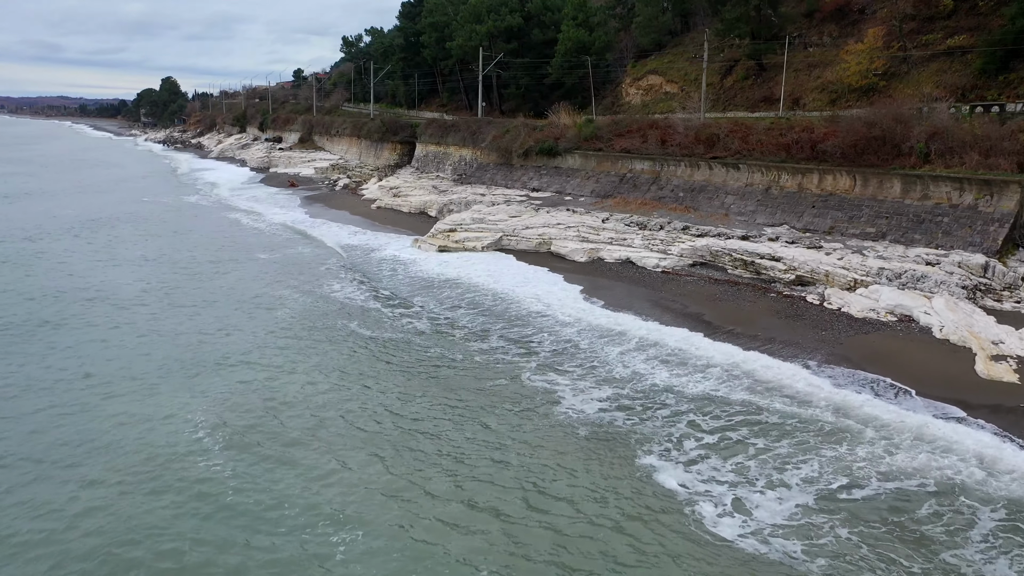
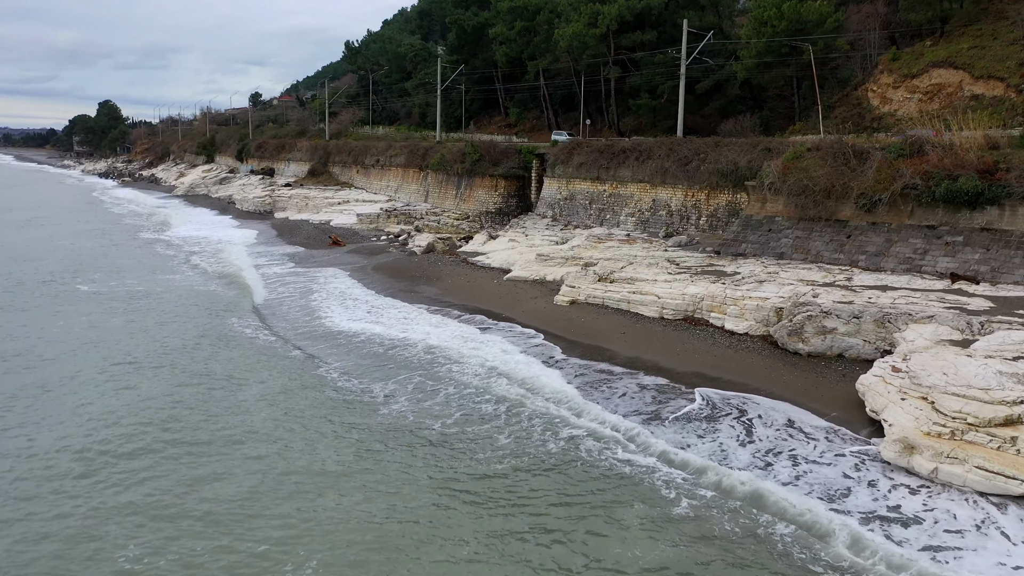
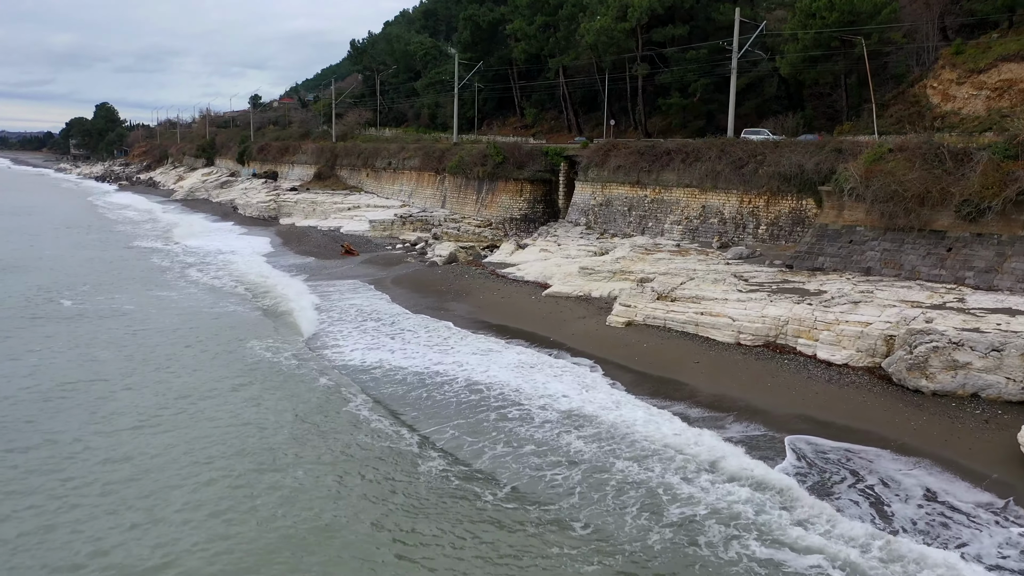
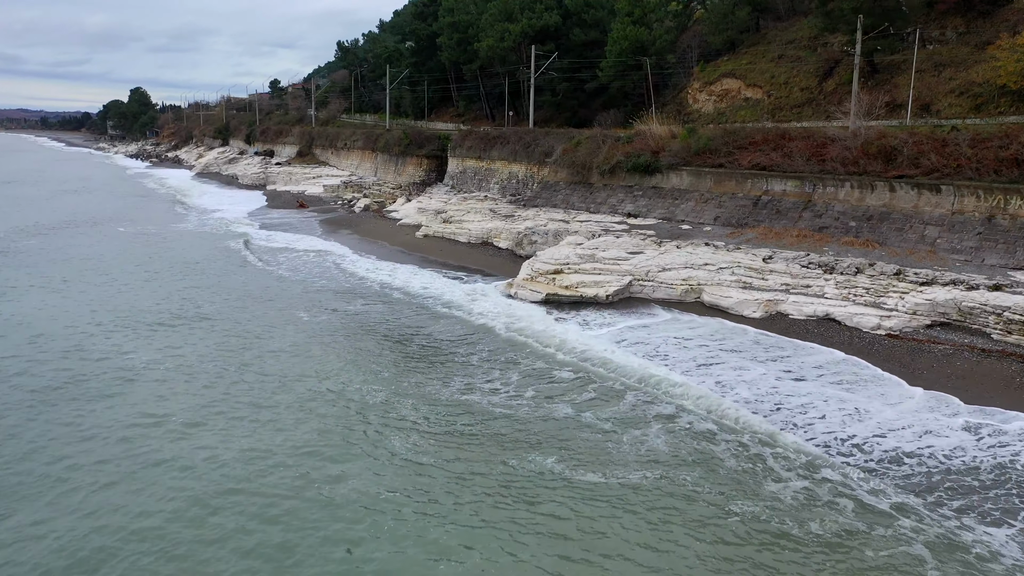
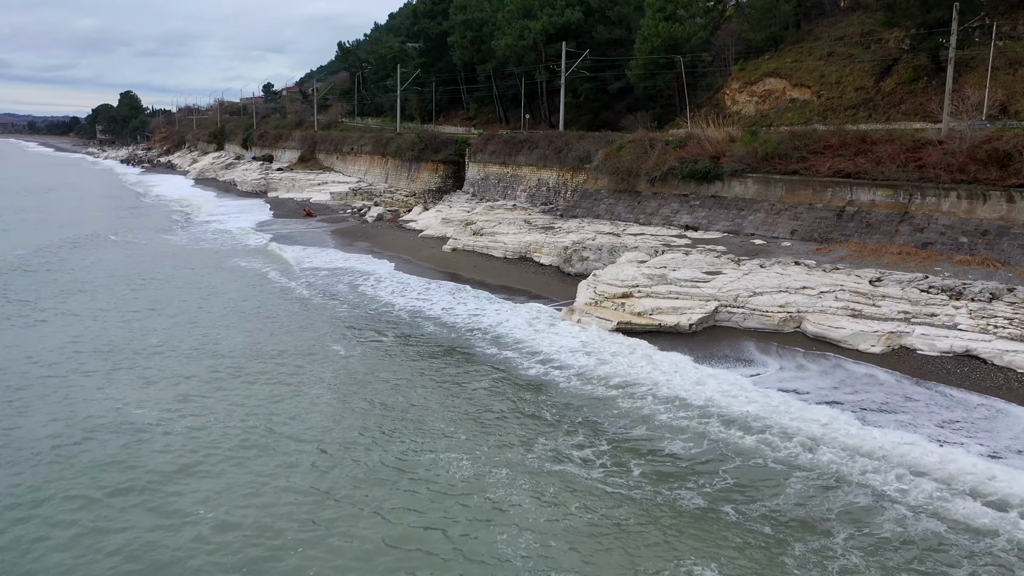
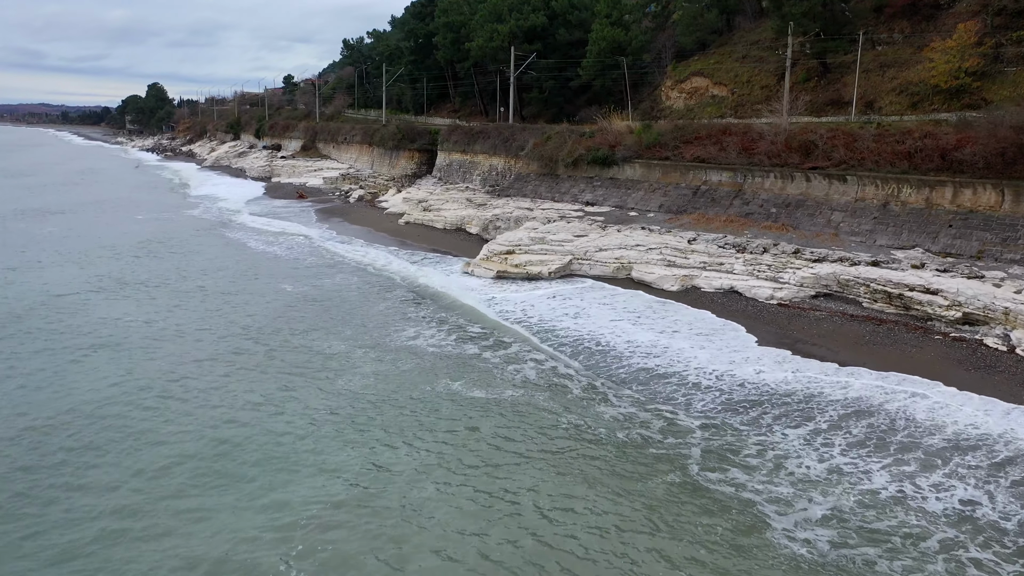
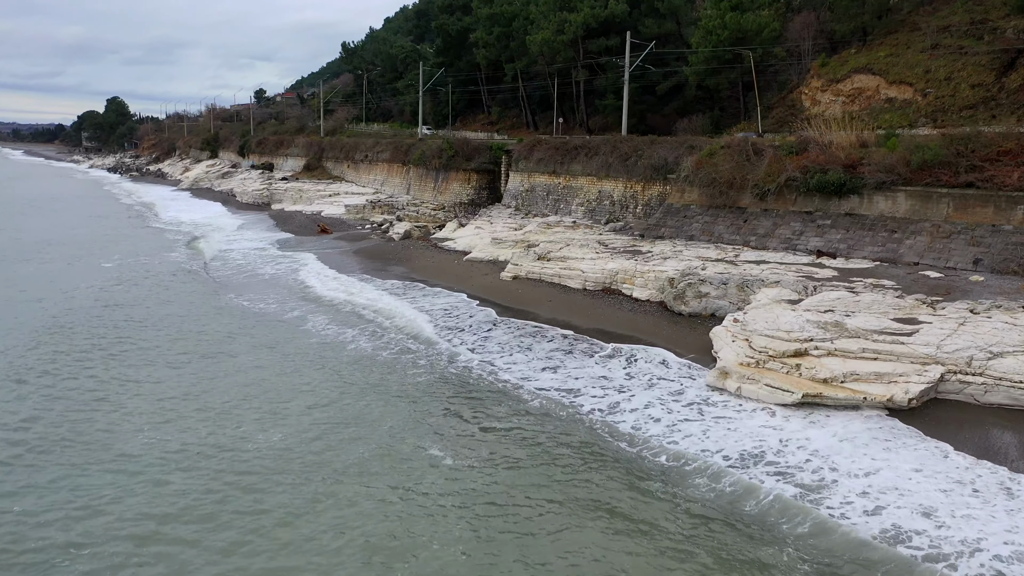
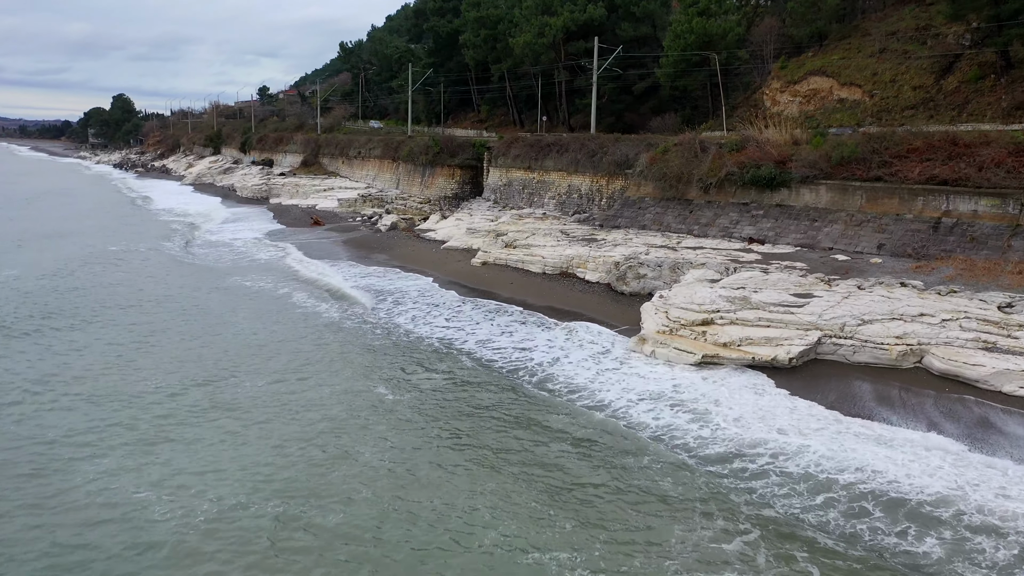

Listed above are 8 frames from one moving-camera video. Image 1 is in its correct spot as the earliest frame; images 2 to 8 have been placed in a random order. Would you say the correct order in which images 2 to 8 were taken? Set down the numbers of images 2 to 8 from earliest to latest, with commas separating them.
6, 4, 5, 8, 7, 2, 3
